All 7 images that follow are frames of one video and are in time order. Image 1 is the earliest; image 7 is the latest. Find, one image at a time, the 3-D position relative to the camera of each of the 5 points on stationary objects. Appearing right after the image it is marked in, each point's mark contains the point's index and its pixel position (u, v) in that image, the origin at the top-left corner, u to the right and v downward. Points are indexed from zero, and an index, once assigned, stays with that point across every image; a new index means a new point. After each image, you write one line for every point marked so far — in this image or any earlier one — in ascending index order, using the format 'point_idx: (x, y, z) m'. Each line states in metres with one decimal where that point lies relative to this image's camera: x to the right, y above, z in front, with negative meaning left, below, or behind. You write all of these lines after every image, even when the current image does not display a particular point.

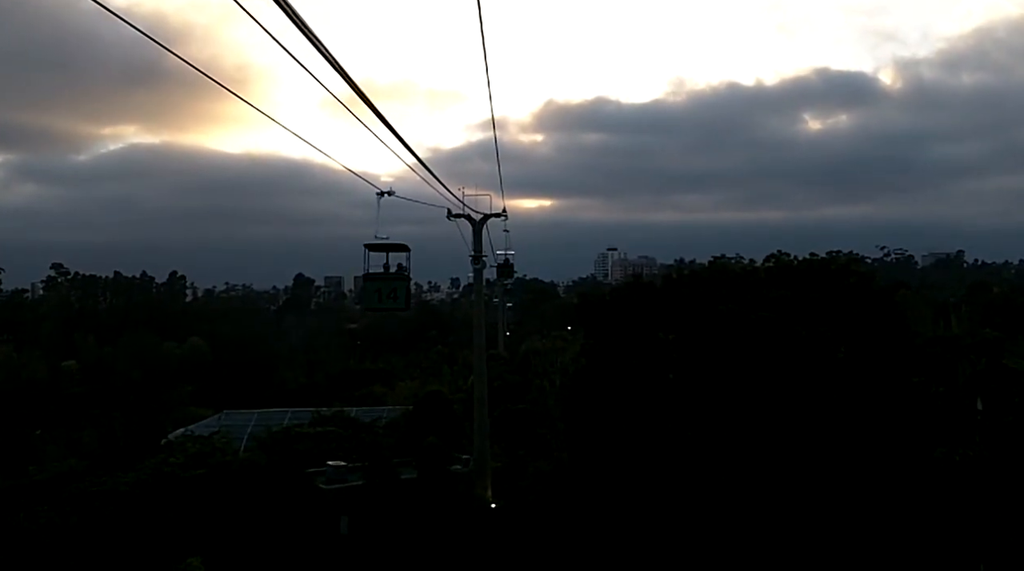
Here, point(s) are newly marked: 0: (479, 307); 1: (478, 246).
0: (-0.7, -0.5, +18.8) m
1: (-0.8, +0.9, +18.8) m
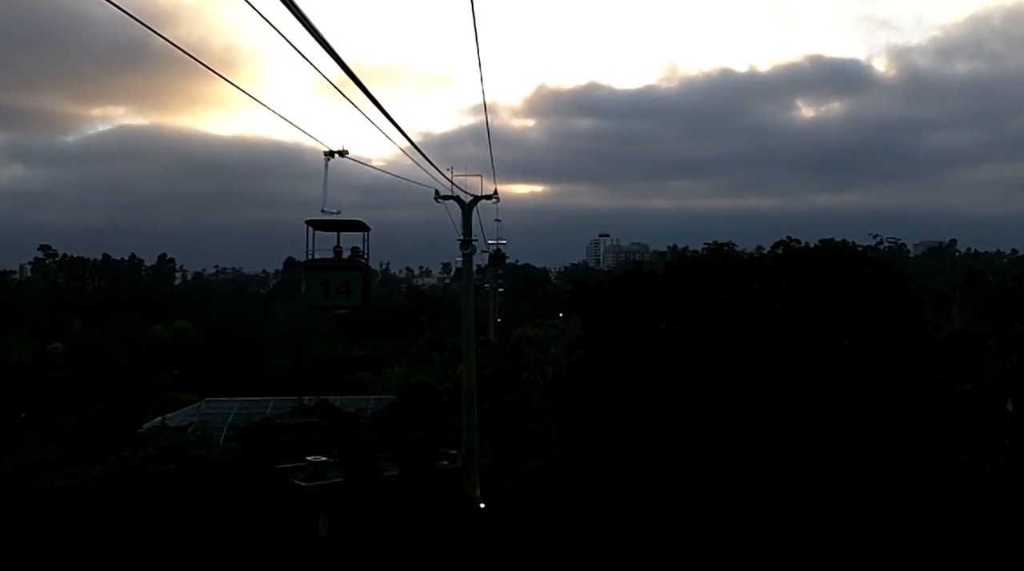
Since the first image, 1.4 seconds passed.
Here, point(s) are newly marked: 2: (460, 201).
0: (-0.9, -0.2, +17.8) m
1: (-1.0, +1.2, +17.8) m
2: (-1.1, +1.8, +17.7) m
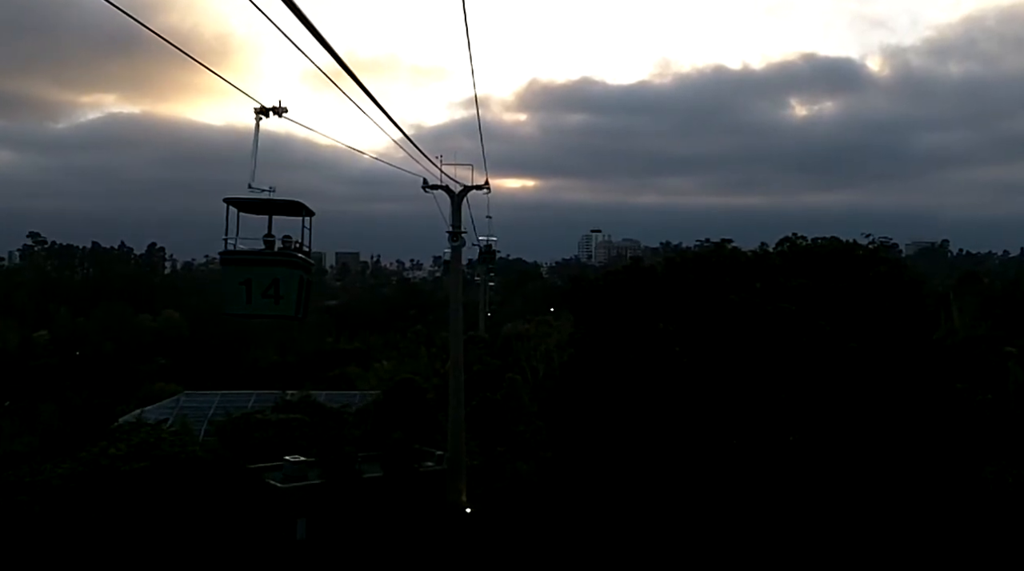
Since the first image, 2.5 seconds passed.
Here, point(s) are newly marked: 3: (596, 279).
0: (-1.1, -0.1, +17.0) m
1: (-1.1, +1.3, +17.0) m
2: (-1.3, +2.0, +16.9) m
3: (+1.7, +0.1, +16.6) m
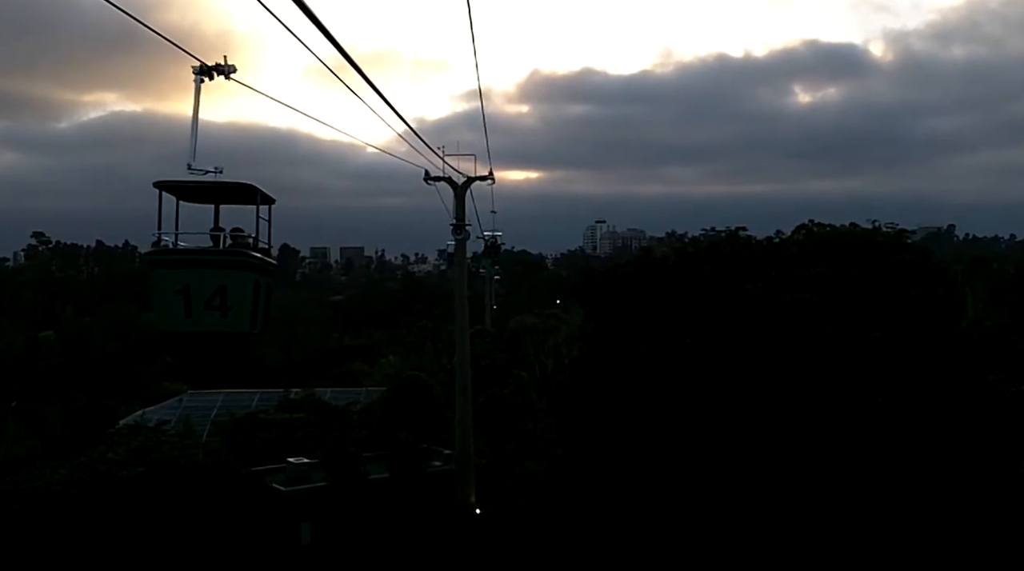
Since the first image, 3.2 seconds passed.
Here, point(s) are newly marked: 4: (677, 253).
0: (-1.0, +0.1, +16.6) m
1: (-1.0, +1.4, +16.5) m
2: (-1.2, +2.1, +16.5) m
3: (+1.8, +0.3, +16.1) m
4: (+3.1, +0.6, +15.6) m
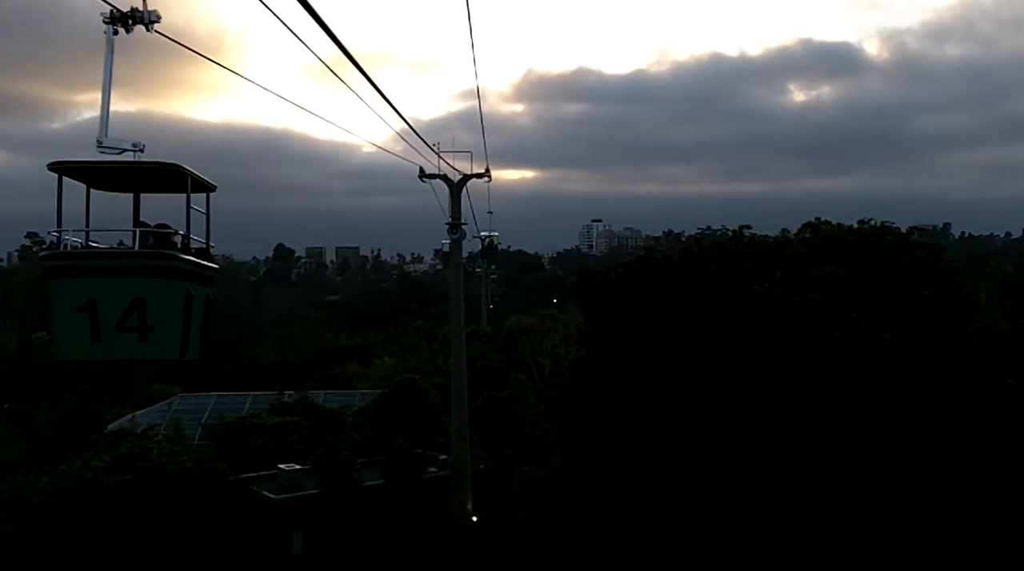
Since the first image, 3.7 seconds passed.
0: (-1.0, 0.0, +16.1) m
1: (-1.1, +1.4, +16.1) m
2: (-1.2, +2.1, +16.0) m
3: (+1.8, +0.3, +15.7) m
4: (+3.1, +0.6, +15.1) m
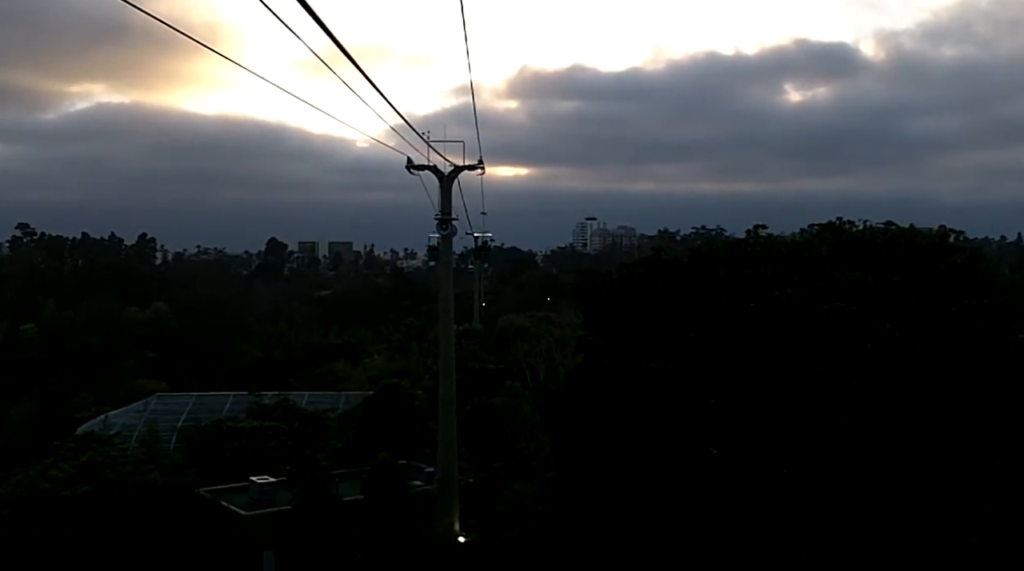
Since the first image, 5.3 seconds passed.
0: (-1.2, 0.0, +15.0) m
1: (-1.2, +1.4, +14.9) m
2: (-1.3, +2.1, +14.9) m
3: (+1.7, +0.2, +14.6) m
4: (+2.9, +0.5, +14.1) m
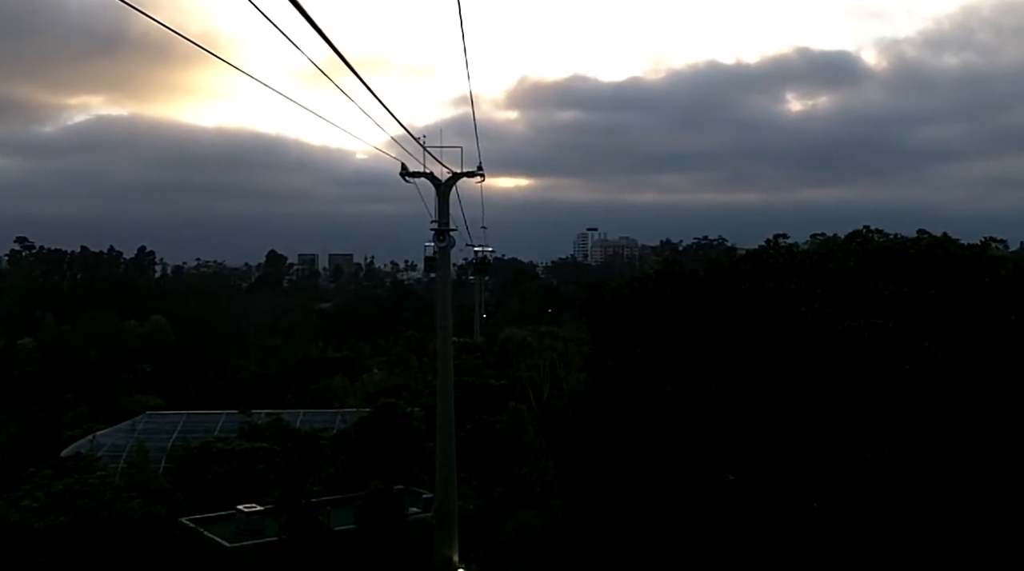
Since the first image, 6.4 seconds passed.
0: (-1.1, -0.2, +14.2) m
1: (-1.1, +1.2, +14.1) m
2: (-1.3, +1.8, +14.1) m
3: (+1.7, 0.0, +13.8) m
4: (+3.0, +0.3, +13.2) m
